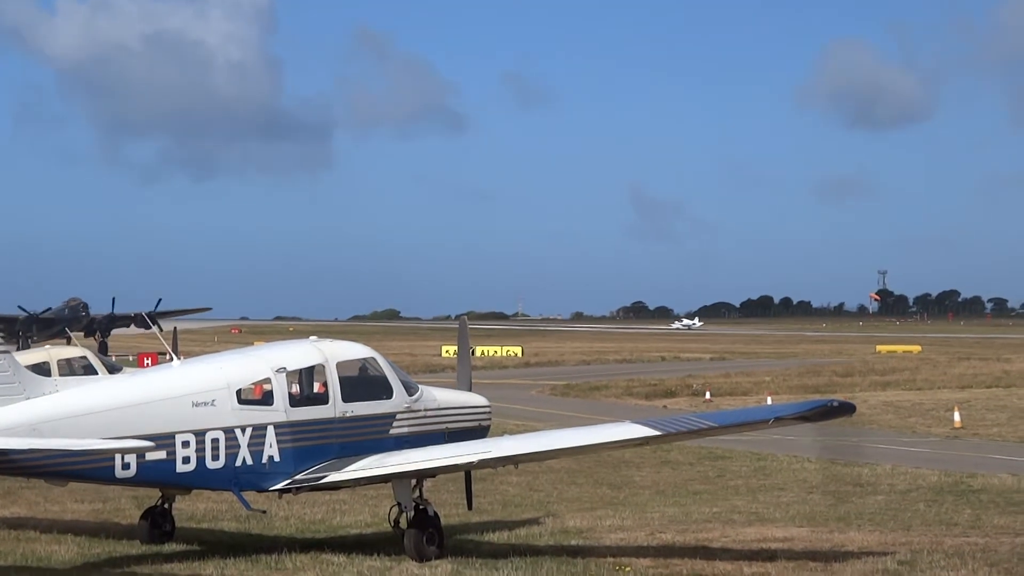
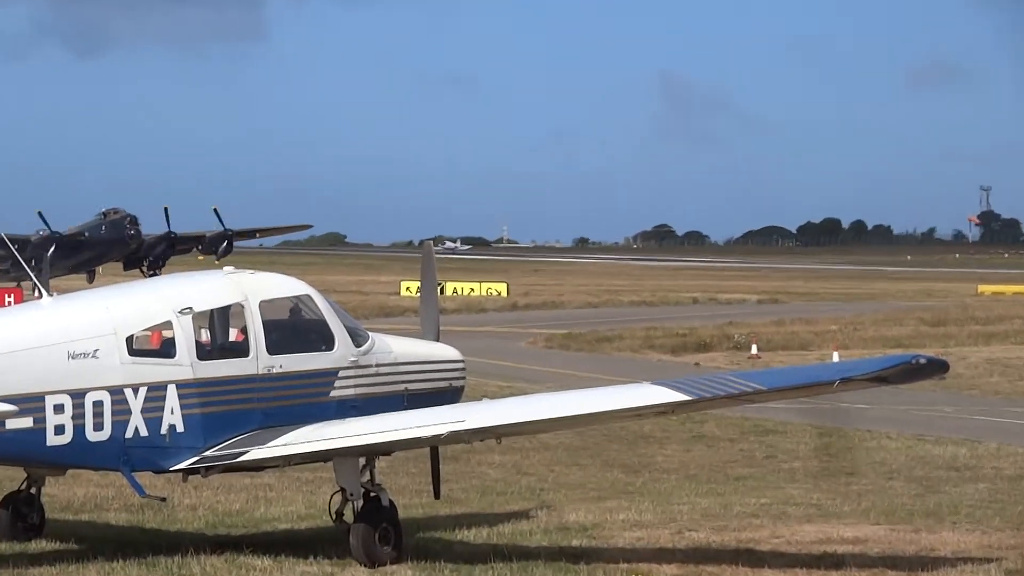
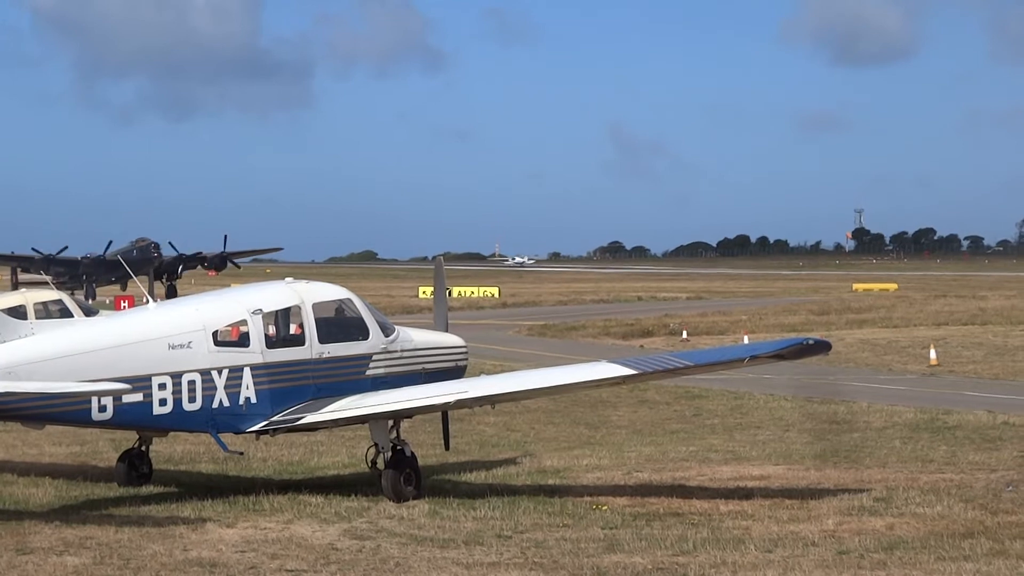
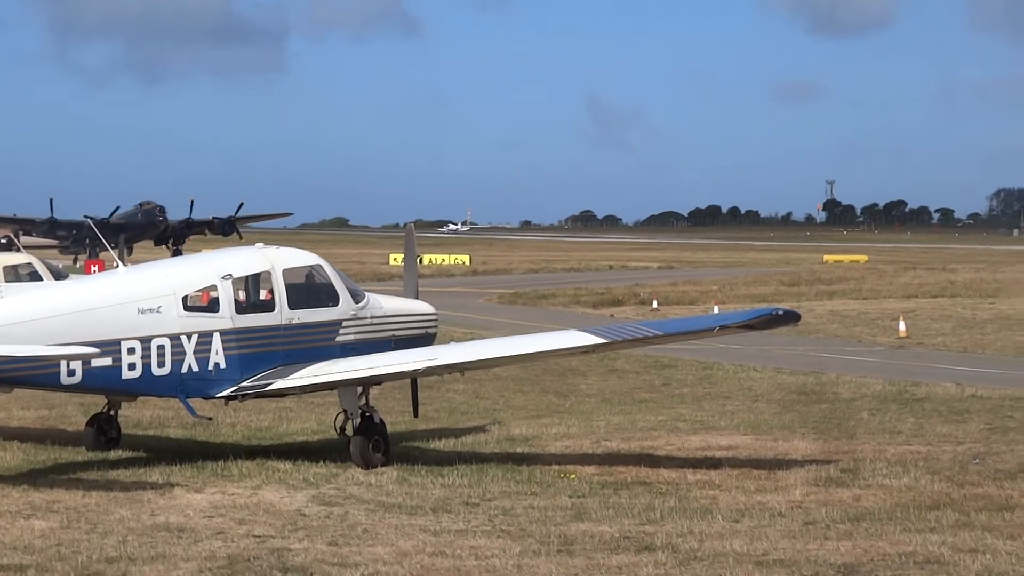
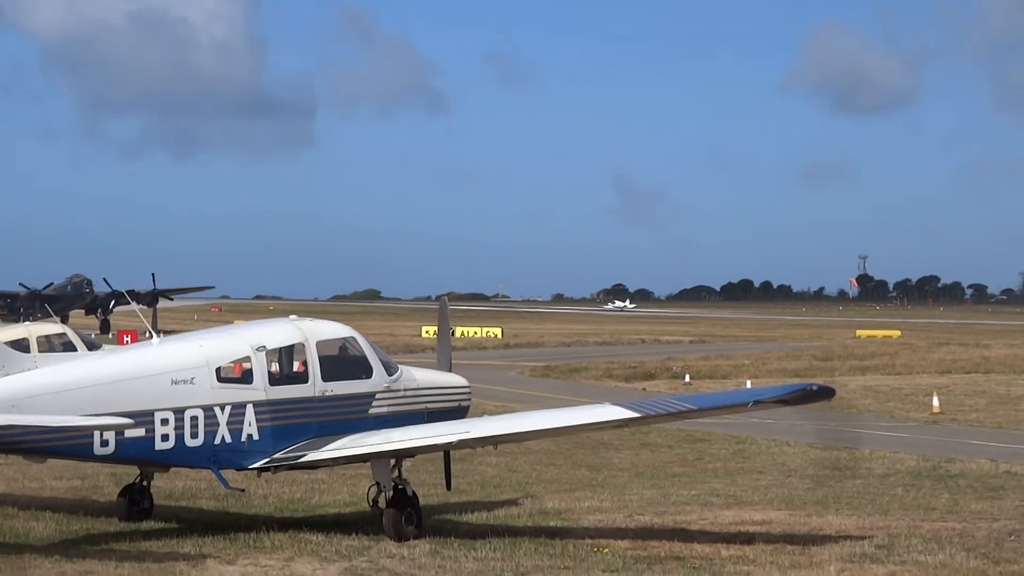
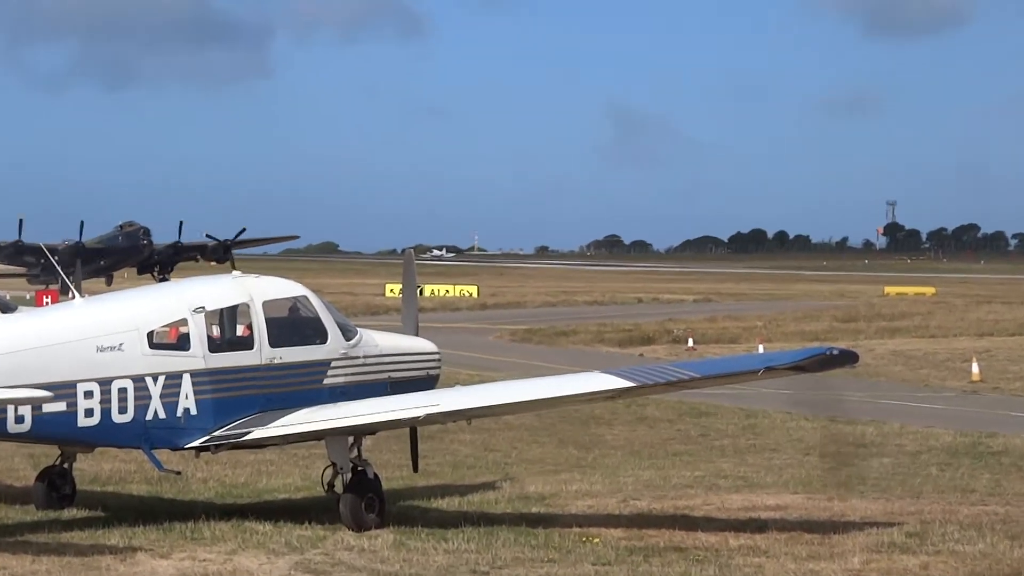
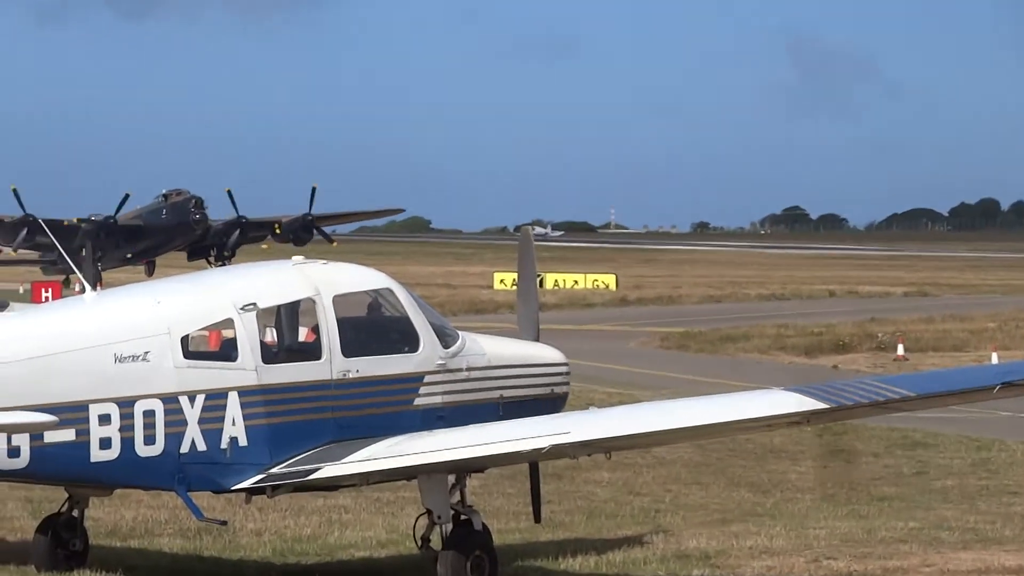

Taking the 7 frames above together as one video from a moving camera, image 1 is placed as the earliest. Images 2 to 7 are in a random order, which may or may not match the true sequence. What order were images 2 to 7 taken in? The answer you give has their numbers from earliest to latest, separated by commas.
5, 3, 4, 6, 2, 7
